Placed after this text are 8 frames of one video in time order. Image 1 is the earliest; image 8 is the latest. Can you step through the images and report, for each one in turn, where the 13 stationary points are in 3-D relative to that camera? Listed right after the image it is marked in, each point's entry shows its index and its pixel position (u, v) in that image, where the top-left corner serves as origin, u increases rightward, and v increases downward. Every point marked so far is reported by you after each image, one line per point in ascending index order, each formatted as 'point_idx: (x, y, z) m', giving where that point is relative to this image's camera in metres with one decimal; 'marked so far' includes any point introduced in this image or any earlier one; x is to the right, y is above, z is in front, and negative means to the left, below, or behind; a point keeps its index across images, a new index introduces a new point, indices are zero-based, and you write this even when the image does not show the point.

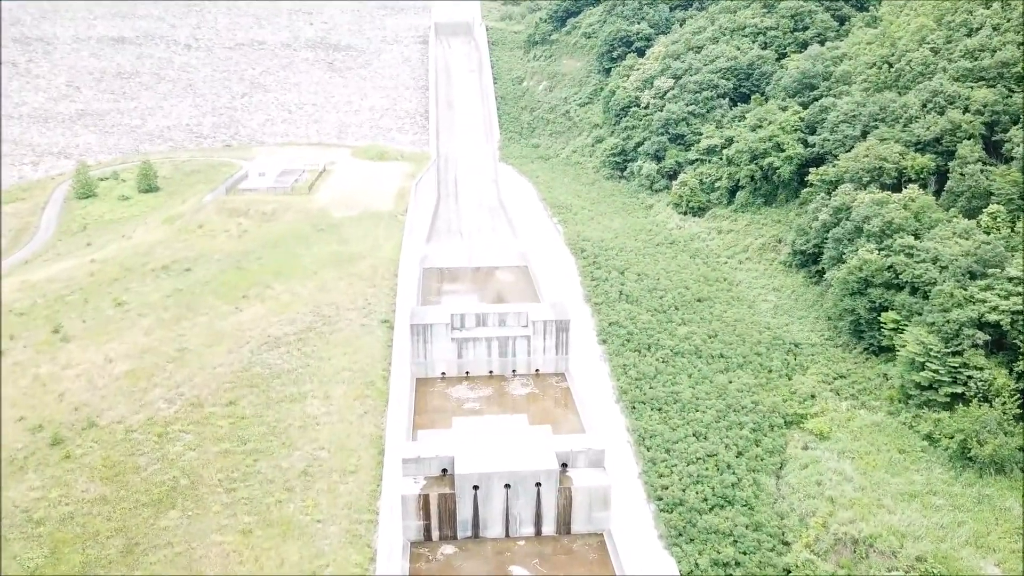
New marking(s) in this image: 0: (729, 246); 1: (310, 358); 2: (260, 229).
0: (+5.0, +0.9, +18.7) m
1: (-3.4, -1.2, +13.8) m
2: (-6.0, +1.4, +19.6) m
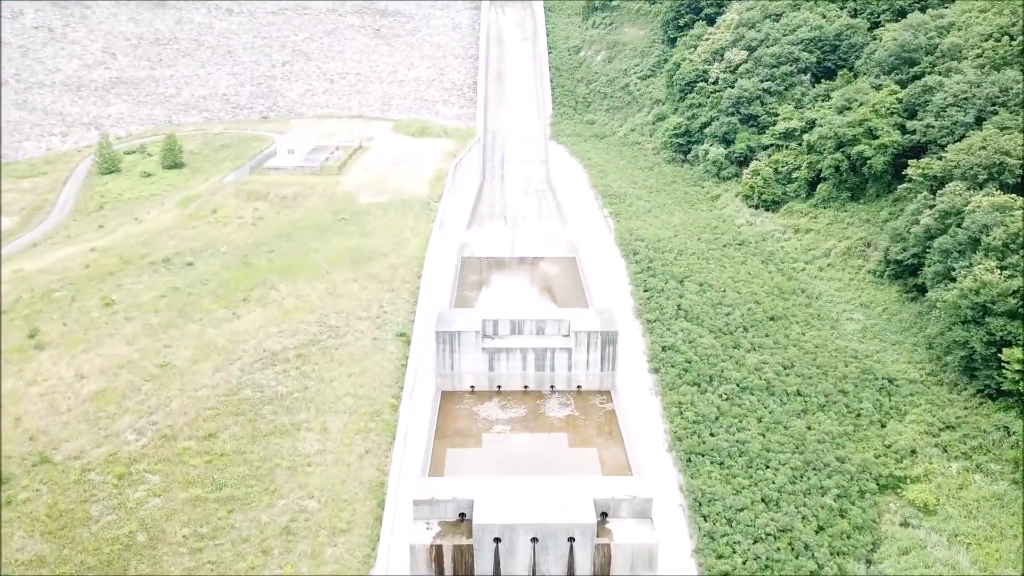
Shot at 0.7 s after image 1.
0: (+5.8, +0.8, +16.1) m
1: (-3.0, -1.3, +11.9) m
2: (-5.1, +1.5, +17.7) m
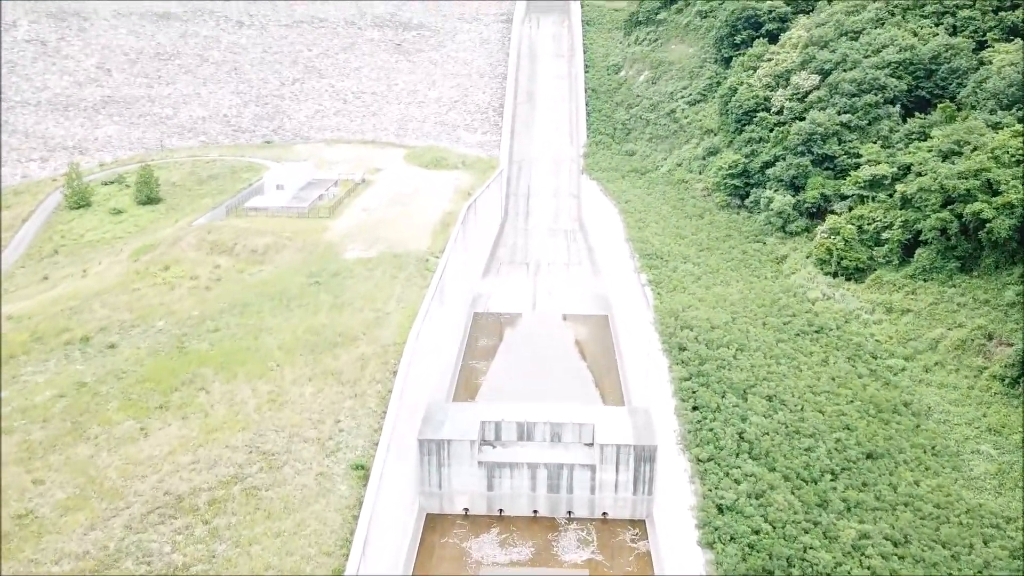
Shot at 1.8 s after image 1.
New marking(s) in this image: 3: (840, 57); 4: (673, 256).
0: (+6.0, -0.8, +12.4) m
1: (-3.1, -2.7, +8.5) m
2: (-4.8, +0.2, +14.5) m
3: (+7.4, +5.2, +18.3) m
4: (+3.1, +0.6, +15.7) m
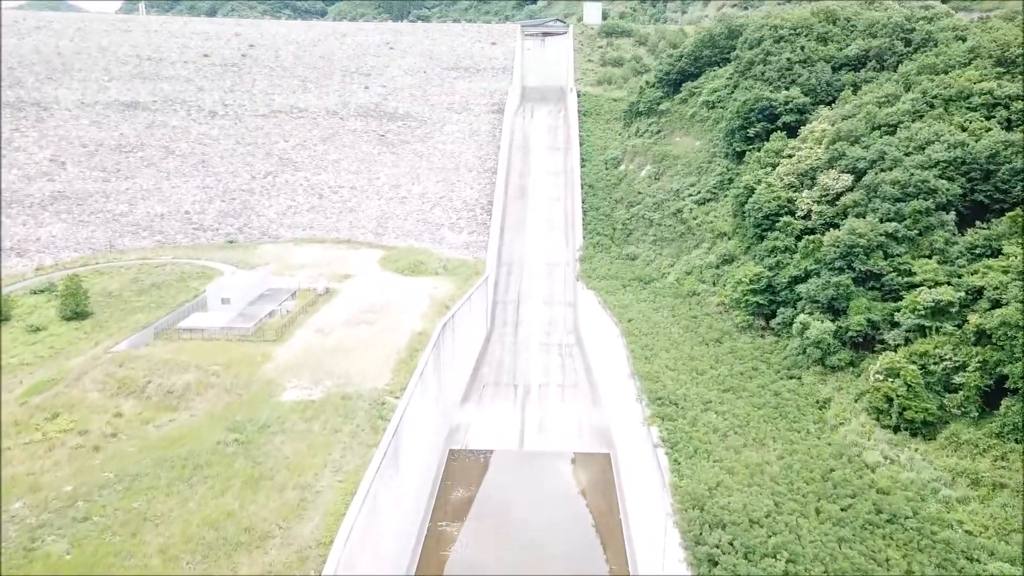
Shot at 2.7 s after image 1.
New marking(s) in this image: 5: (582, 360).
0: (+5.6, -2.8, +9.2) m
1: (-3.4, -4.2, +5.2) m
2: (-5.2, -2.0, +11.5) m
3: (+7.0, +2.6, +15.8) m
4: (+2.7, -1.7, +12.7) m
5: (+1.6, -1.7, +19.3) m
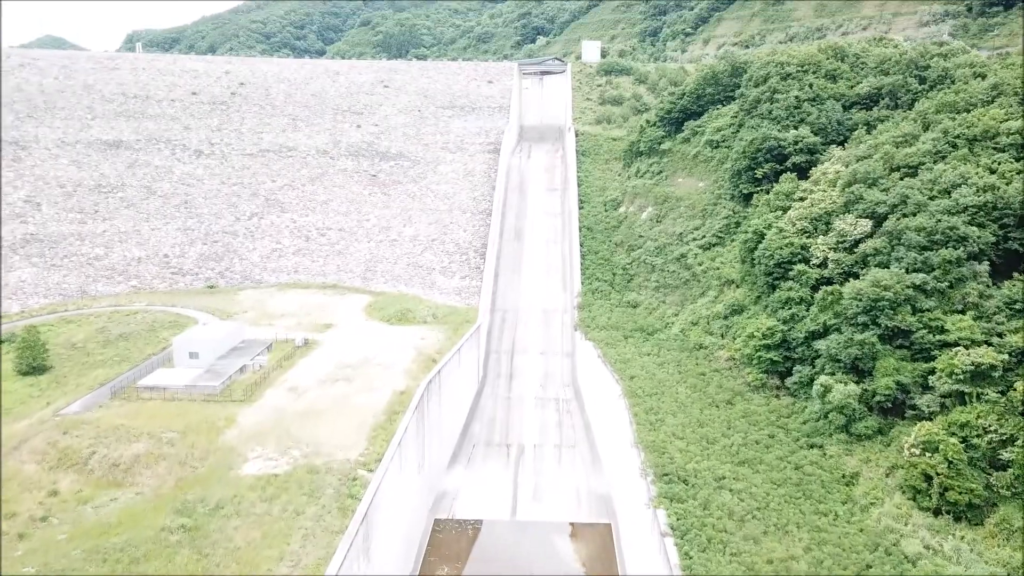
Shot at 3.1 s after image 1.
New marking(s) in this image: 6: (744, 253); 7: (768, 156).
0: (+5.4, -3.4, +7.8) m
1: (-3.6, -4.7, +3.8) m
2: (-5.3, -2.8, +10.1) m
3: (+6.9, +1.6, +14.6) m
4: (+2.6, -2.5, +11.4) m
5: (+1.5, -2.8, +17.9) m
6: (+5.0, +0.7, +17.6) m
7: (+6.1, +3.1, +19.3) m
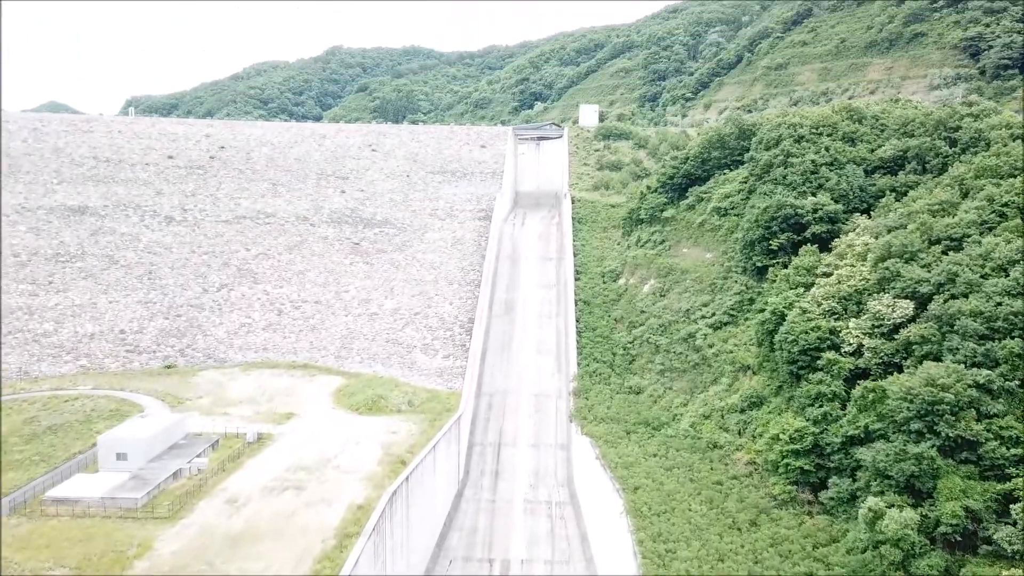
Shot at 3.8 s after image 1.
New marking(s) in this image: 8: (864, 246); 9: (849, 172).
0: (+5.1, -4.3, +5.4) m
1: (-3.9, -5.3, +1.2) m
2: (-5.6, -3.8, +7.7) m
3: (+6.6, +0.2, +12.5) m
4: (+2.3, -3.7, +8.9) m
5: (+1.2, -4.5, +15.4) m
6: (+4.7, -0.9, +15.4) m
7: (+5.8, +1.3, +17.4) m
8: (+6.4, +0.8, +14.9) m
9: (+7.5, +2.6, +18.2) m
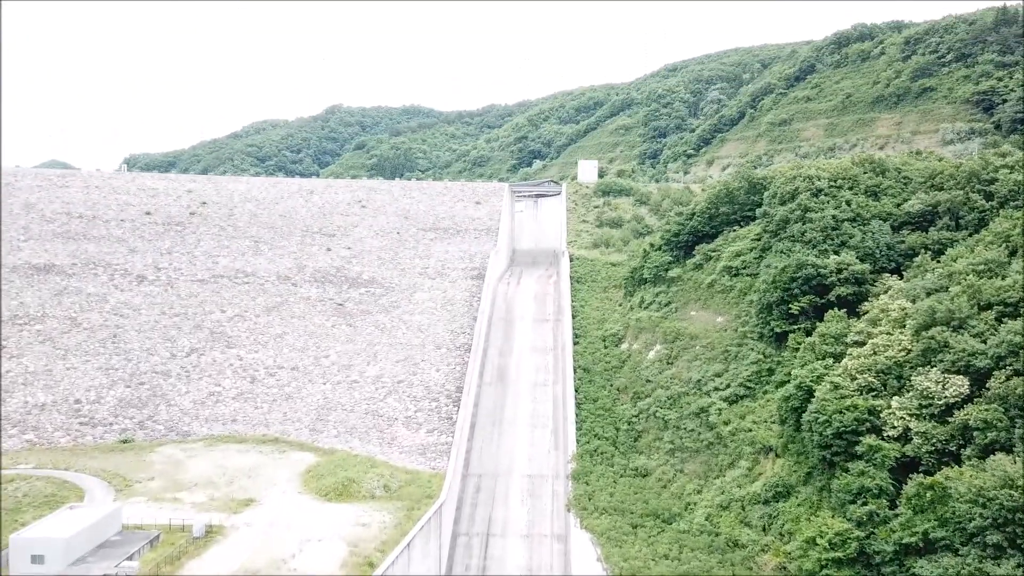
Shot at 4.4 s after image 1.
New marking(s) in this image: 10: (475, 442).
0: (+4.9, -4.8, +3.2) m
1: (-4.1, -5.4, -1.0) m
2: (-5.8, -4.4, +5.6) m
3: (+6.4, -0.8, +10.6) m
4: (+2.1, -4.4, +6.8) m
5: (+1.0, -5.6, +13.2) m
6: (+4.5, -2.1, +13.5) m
7: (+5.6, 0.0, +15.6) m
8: (+6.2, -0.4, +13.1) m
9: (+7.3, +1.2, +16.6) m
10: (-0.8, -3.5, +18.7) m
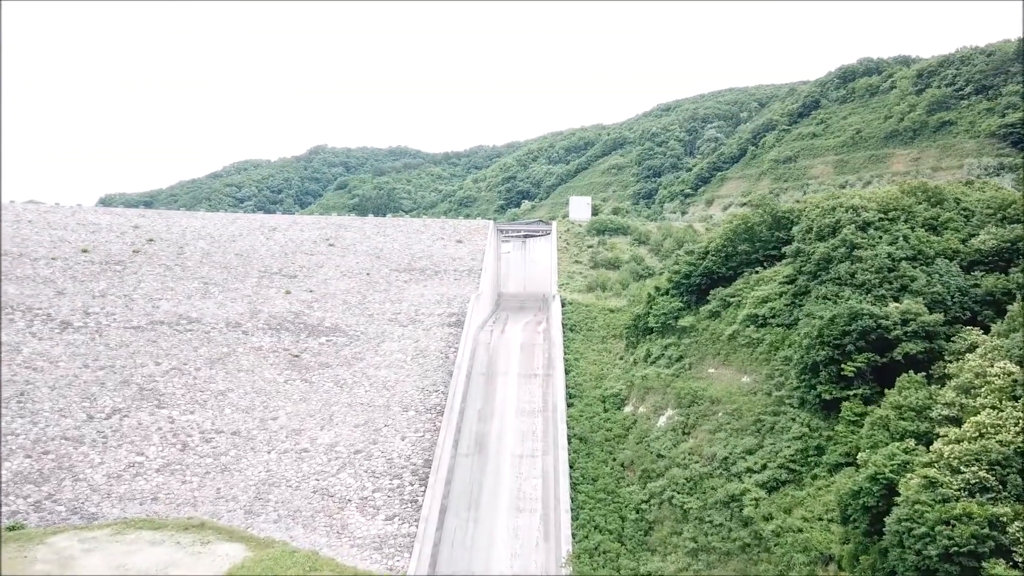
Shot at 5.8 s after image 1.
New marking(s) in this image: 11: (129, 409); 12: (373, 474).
0: (+4.8, -4.9, -0.4) m
1: (-4.2, -5.3, -4.7) m
2: (-6.0, -4.6, +1.9) m
3: (+6.1, -1.3, +7.3) m
4: (+1.9, -4.7, +3.2) m
5: (+0.7, -6.3, +9.6) m
6: (+4.2, -2.8, +10.1) m
7: (+5.3, -0.8, +12.3) m
8: (+5.9, -1.1, +9.8) m
9: (+7.0, +0.3, +13.3) m
10: (-1.2, -4.5, +15.1) m
11: (-9.1, -2.9, +19.5) m
12: (-2.8, -3.8, +17.0) m
